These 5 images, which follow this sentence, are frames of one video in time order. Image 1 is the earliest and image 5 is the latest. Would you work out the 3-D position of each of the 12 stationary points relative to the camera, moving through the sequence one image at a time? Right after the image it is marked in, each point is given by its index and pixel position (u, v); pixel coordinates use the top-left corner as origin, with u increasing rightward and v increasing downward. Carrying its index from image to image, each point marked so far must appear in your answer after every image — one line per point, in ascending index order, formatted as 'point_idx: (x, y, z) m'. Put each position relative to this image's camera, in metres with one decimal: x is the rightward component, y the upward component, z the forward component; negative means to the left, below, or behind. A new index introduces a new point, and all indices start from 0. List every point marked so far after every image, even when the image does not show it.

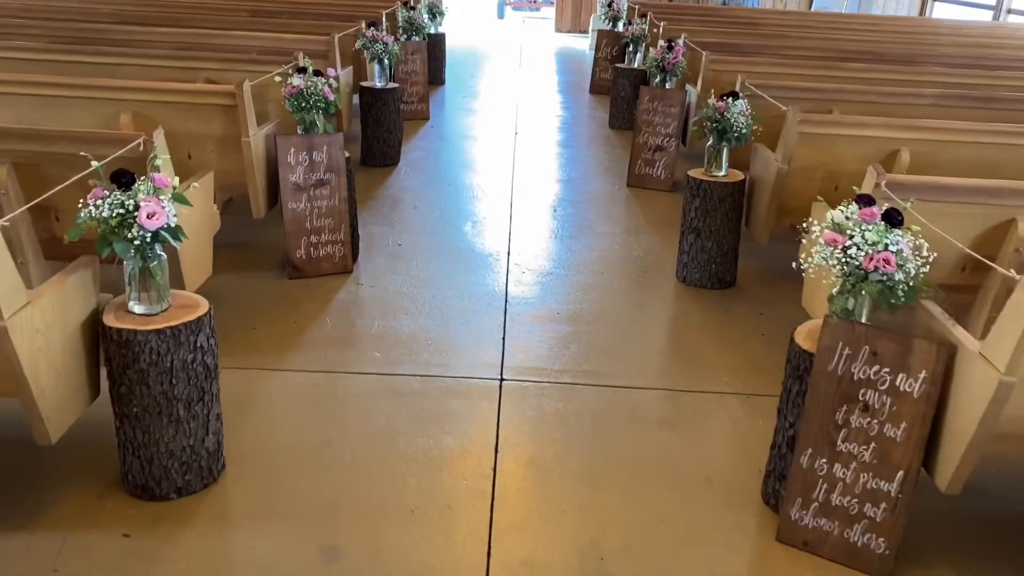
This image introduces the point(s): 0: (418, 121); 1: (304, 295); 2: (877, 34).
0: (-0.6, +1.1, +5.6) m
1: (-0.7, 0.0, +2.9) m
2: (+2.5, +1.7, +5.8) m
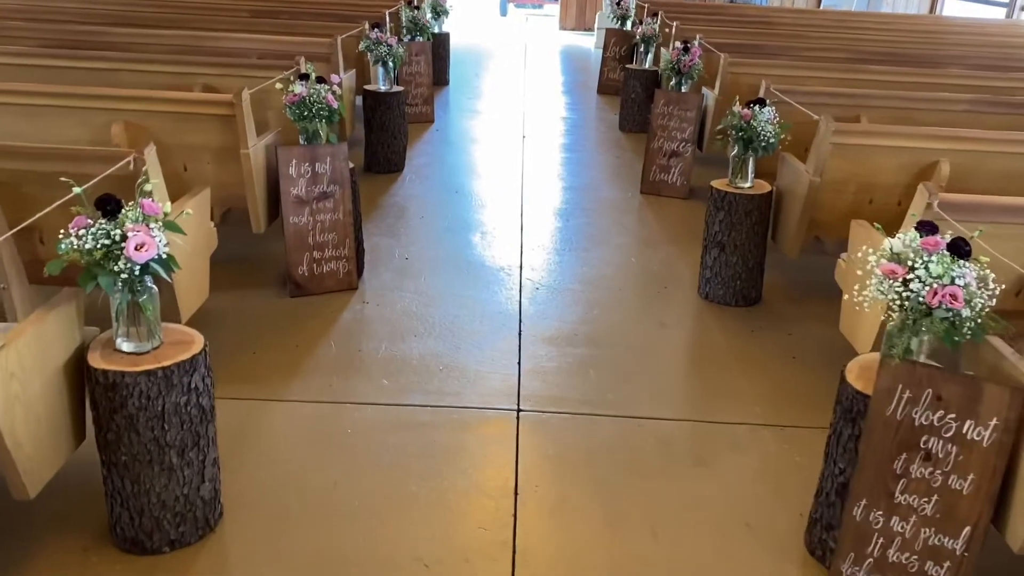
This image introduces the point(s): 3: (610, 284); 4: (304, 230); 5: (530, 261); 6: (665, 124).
0: (-0.6, +1.1, +5.5) m
1: (-0.7, -0.1, +2.7) m
2: (+2.5, +1.7, +5.6) m
3: (+0.4, 0.0, +3.1) m
4: (-0.7, +0.2, +2.8) m
5: (+0.1, +0.1, +3.3) m
6: (+0.7, +0.8, +4.1) m
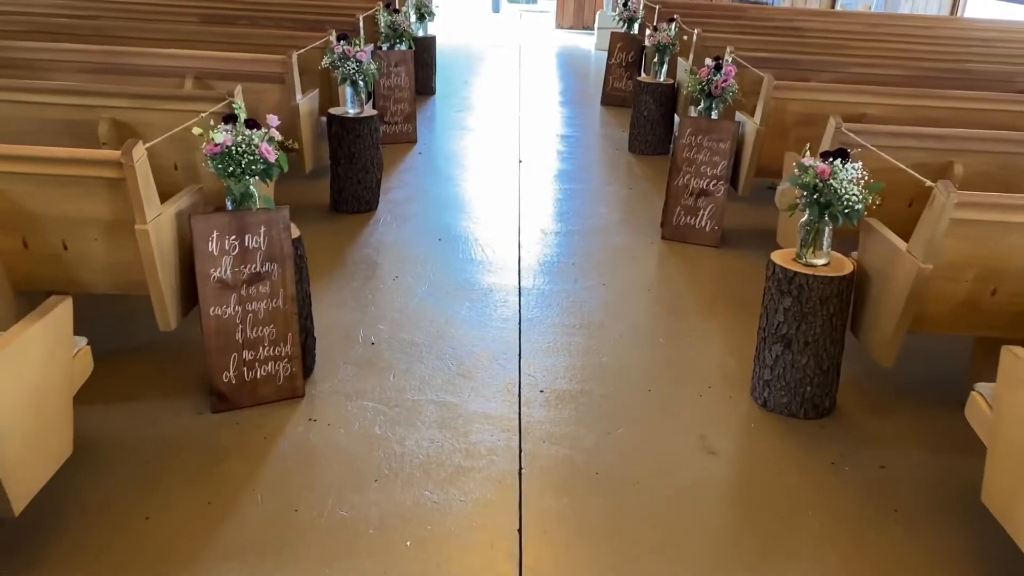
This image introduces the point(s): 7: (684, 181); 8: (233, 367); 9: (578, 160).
0: (-0.6, +0.8, +4.8) m
1: (-0.7, -0.4, +2.0) m
2: (+2.5, +1.4, +4.9) m
3: (+0.3, -0.3, +2.4) m
4: (-0.7, -0.1, +2.1) m
5: (+0.1, -0.2, +2.6) m
6: (+0.7, +0.5, +3.4) m
7: (+0.7, +0.4, +3.4) m
8: (-0.7, -0.2, +2.1) m
9: (+0.4, +0.7, +4.7) m
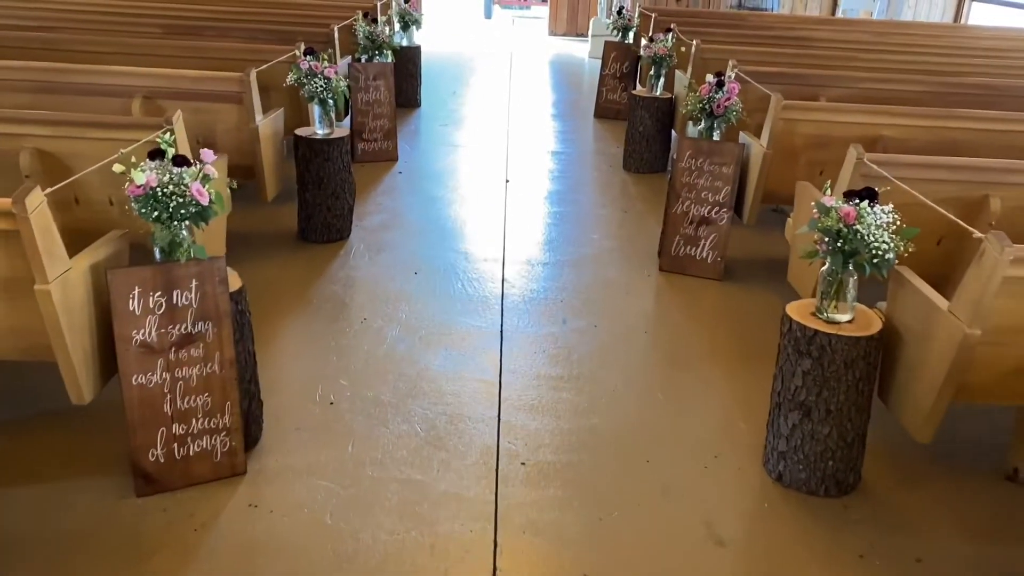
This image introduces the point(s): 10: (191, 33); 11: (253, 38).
0: (-0.7, +0.7, +4.5) m
1: (-0.7, -0.5, +1.7) m
2: (+2.4, +1.3, +4.6) m
3: (+0.3, -0.4, +2.1) m
4: (-0.7, -0.2, +1.8) m
5: (0.0, -0.3, +2.3) m
6: (+0.6, +0.4, +3.1) m
7: (+0.6, +0.3, +3.1) m
8: (-0.7, -0.3, +1.8) m
9: (+0.3, +0.6, +4.4) m
10: (-1.5, +1.2, +4.0) m
11: (-1.2, +1.2, +4.0) m
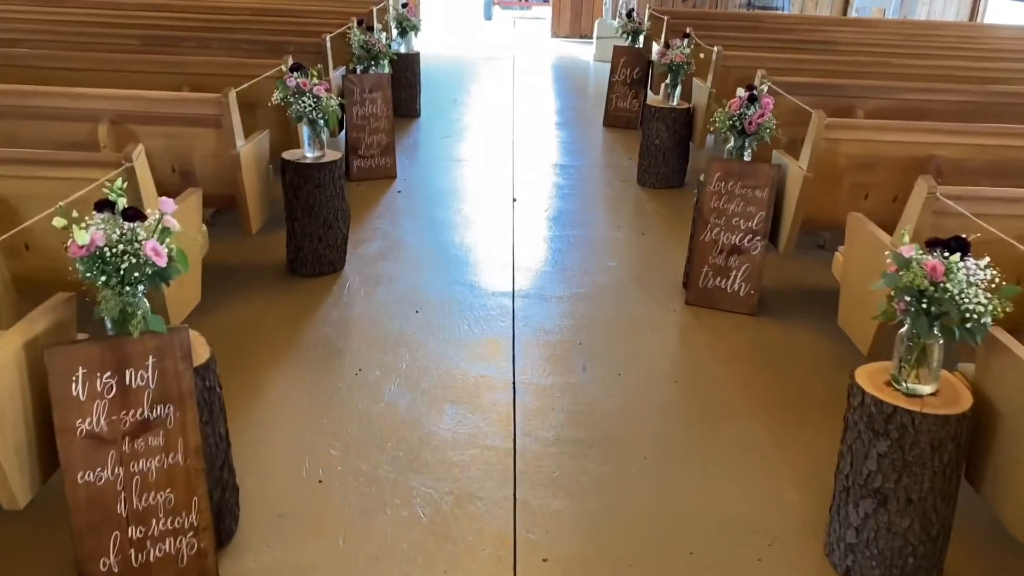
0: (-0.6, +0.5, +4.2) m
1: (-0.7, -0.6, +1.4) m
2: (+2.5, +1.2, +4.3) m
3: (+0.3, -0.5, +1.8) m
4: (-0.7, -0.4, +1.5) m
5: (0.0, -0.4, +2.0) m
6: (+0.7, +0.3, +2.8) m
7: (+0.7, +0.2, +2.8) m
8: (-0.7, -0.5, +1.5) m
9: (+0.3, +0.4, +4.1) m
10: (-1.5, +1.1, +3.7) m
11: (-1.2, +1.0, +3.7) m
